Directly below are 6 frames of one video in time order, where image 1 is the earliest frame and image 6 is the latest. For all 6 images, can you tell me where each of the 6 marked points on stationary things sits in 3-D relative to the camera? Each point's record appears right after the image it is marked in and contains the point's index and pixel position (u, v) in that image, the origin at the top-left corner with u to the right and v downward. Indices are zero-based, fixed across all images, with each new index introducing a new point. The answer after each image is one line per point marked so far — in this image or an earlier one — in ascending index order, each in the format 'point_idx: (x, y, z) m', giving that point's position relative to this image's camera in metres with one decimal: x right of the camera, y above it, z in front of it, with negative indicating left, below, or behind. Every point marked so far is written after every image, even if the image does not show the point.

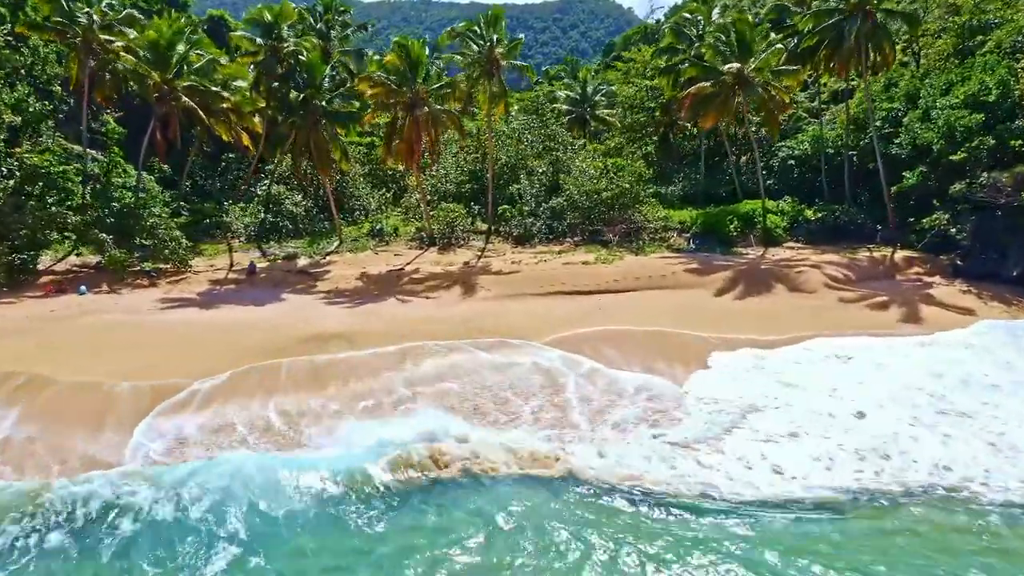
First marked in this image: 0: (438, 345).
0: (-1.3, -1.0, +15.3) m
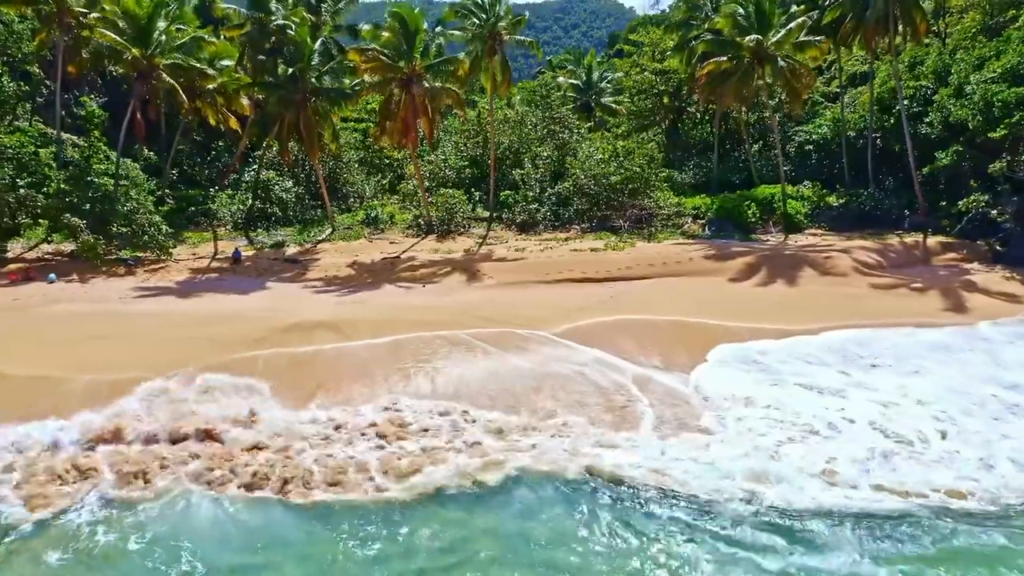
0: (-1.2, -0.8, +13.8) m
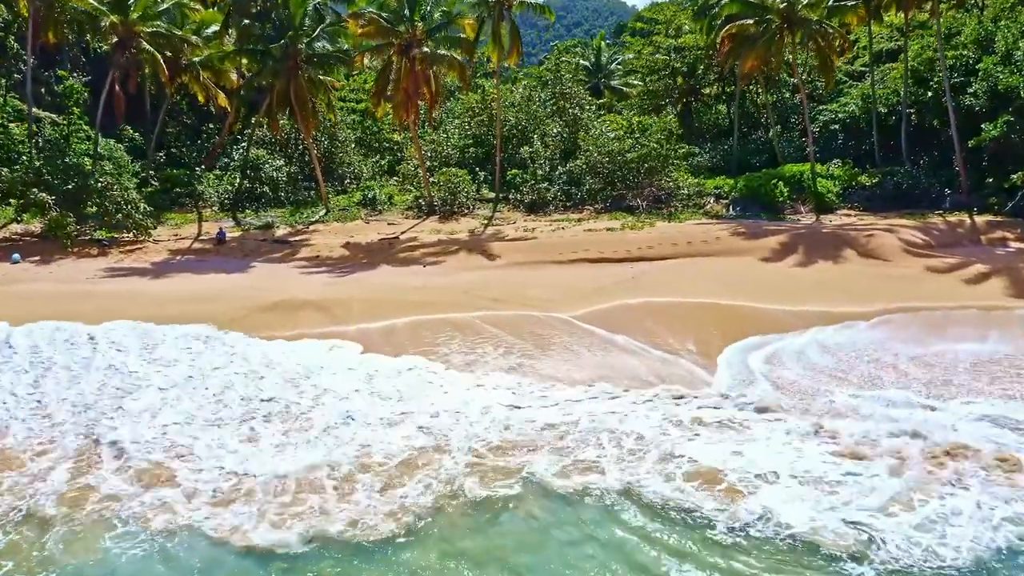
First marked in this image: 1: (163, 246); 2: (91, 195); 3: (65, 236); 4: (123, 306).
0: (-1.0, -0.4, +12.1) m
1: (-7.5, +0.9, +18.8) m
2: (-9.3, +2.1, +19.4) m
3: (-9.4, +1.1, +18.5) m
4: (-5.9, -0.3, +13.5) m
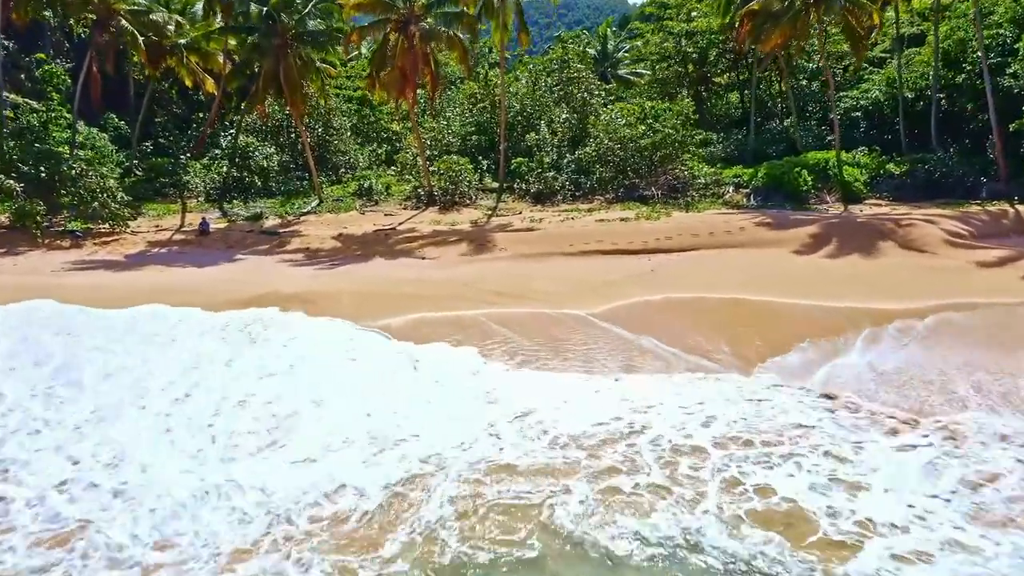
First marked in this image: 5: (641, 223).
0: (-0.9, -0.3, +10.8) m
1: (-7.3, +1.0, +17.5) m
2: (-9.2, +2.2, +18.0) m
3: (-9.3, +1.2, +17.1) m
4: (-5.8, -0.2, +12.1) m
5: (+2.5, +1.3, +17.0) m
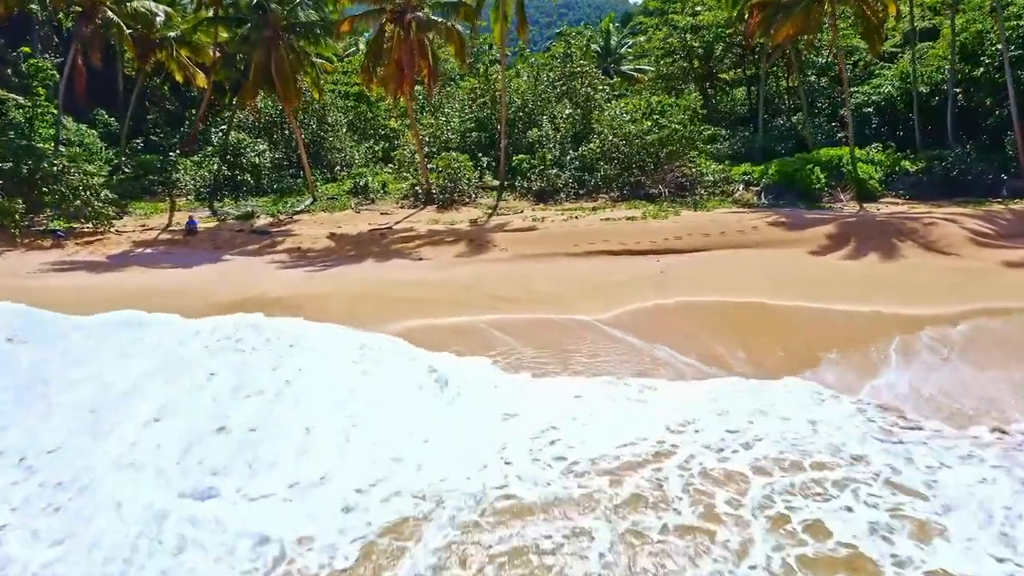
0: (-0.9, -0.4, +10.0) m
1: (-7.3, +1.0, +16.7) m
2: (-9.1, +2.1, +17.3) m
3: (-9.2, +1.2, +16.4) m
4: (-5.8, -0.2, +11.4) m
5: (+2.5, +1.2, +16.2) m
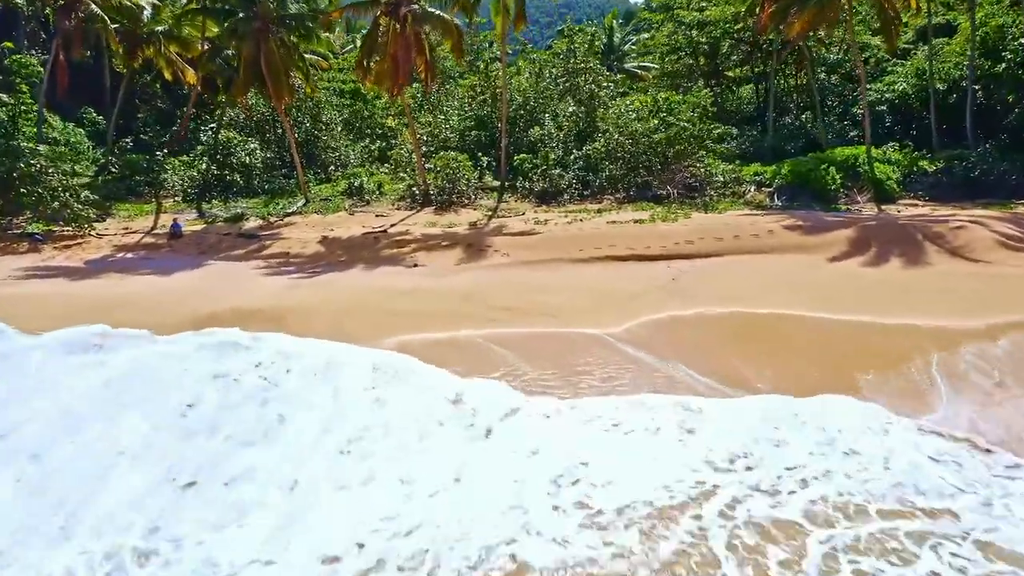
0: (-0.9, -0.5, +9.2) m
1: (-7.3, +0.9, +15.9) m
2: (-9.1, +2.0, +16.4) m
3: (-9.2, +1.0, +15.6) m
4: (-5.8, -0.3, +10.5) m
5: (+2.5, +1.1, +15.4) m
